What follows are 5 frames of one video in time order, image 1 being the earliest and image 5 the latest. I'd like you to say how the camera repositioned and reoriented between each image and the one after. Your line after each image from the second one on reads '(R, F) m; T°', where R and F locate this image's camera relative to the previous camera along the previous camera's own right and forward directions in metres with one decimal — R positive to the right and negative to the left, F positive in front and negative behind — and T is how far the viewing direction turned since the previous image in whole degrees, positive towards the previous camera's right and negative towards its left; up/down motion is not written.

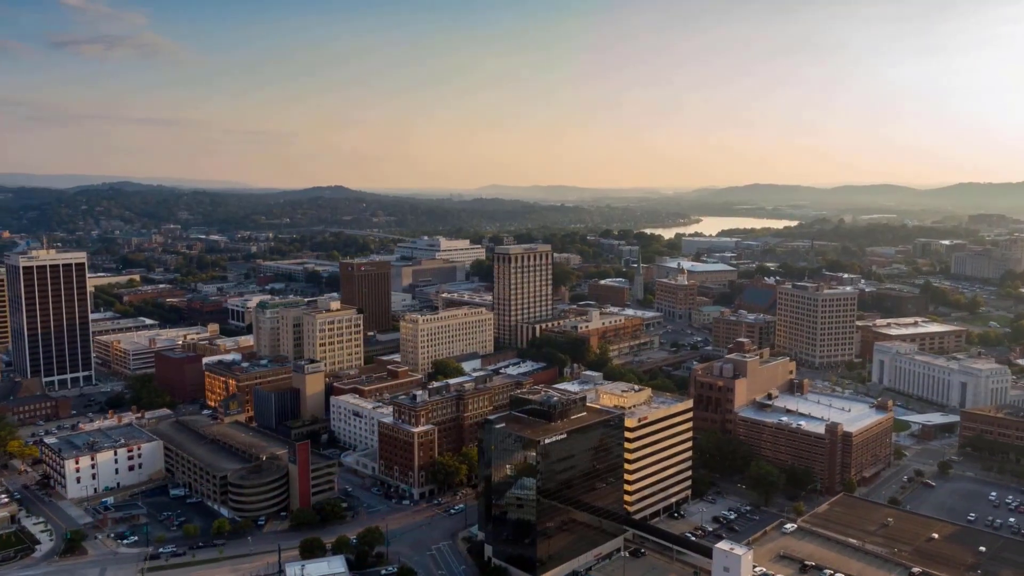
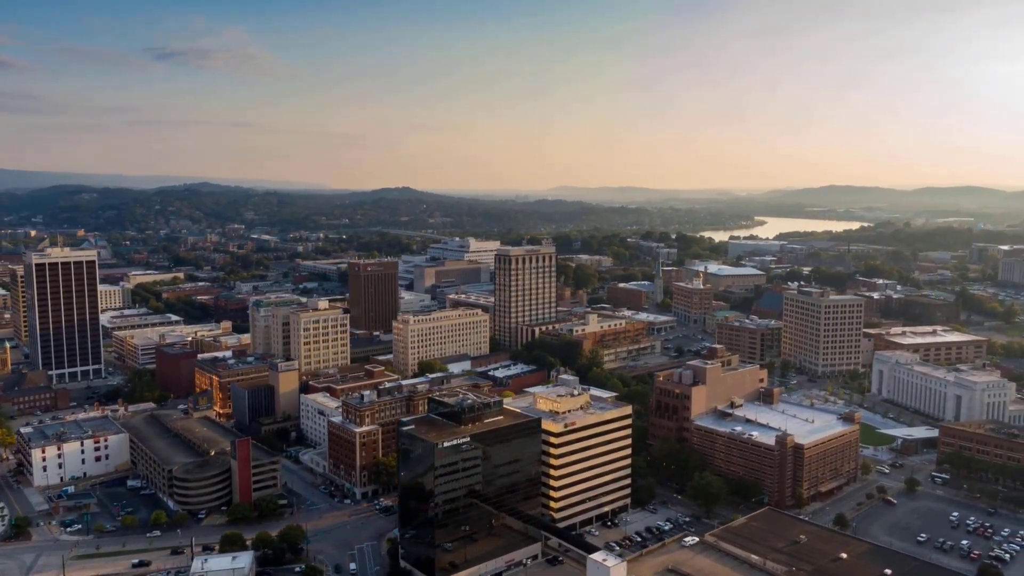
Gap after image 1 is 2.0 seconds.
(+6.9, +0.5) m; -5°
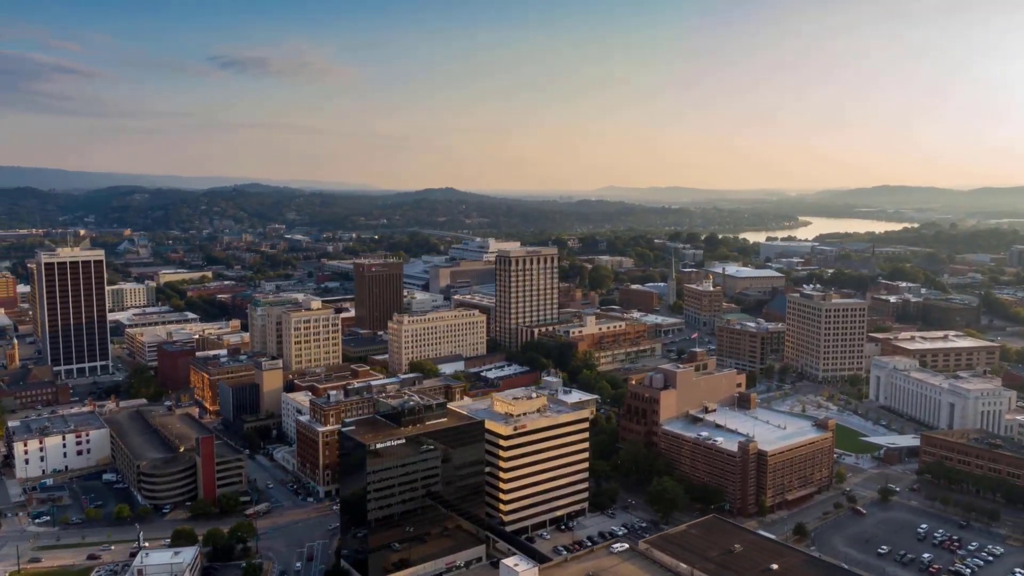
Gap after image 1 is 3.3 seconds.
(+4.6, +0.3) m; -3°
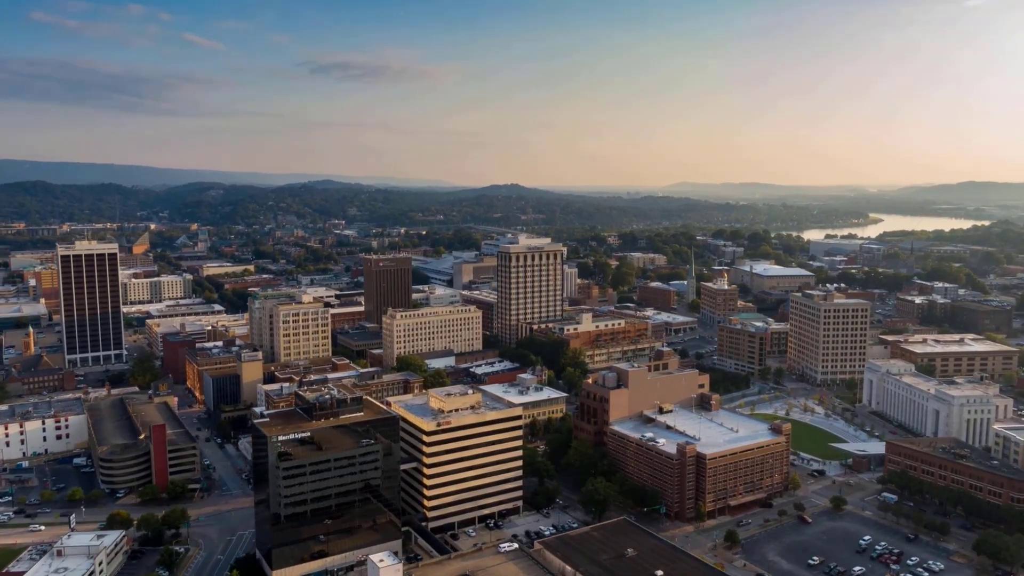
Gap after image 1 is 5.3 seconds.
(+6.9, +0.5) m; -5°
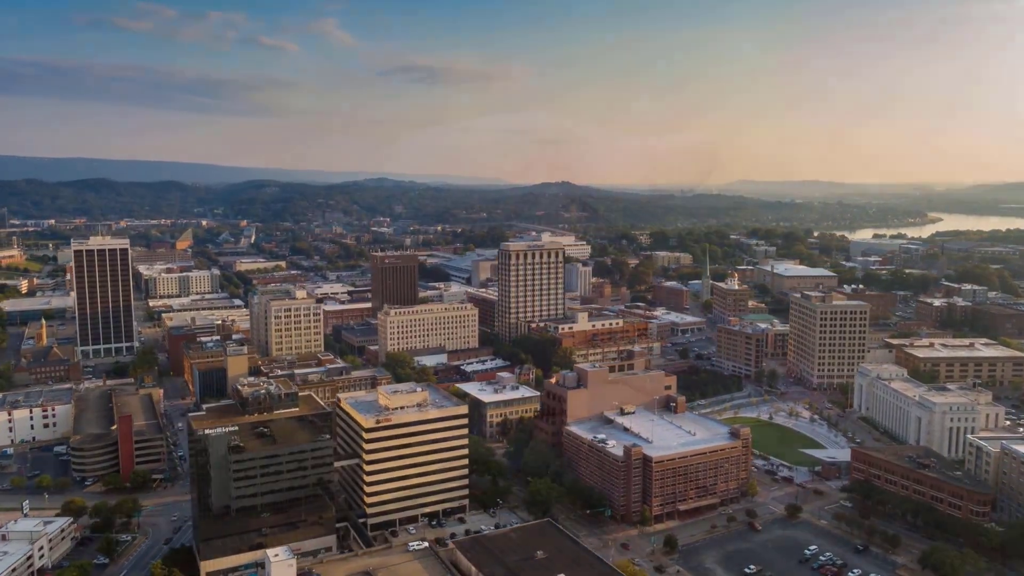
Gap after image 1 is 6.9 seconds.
(+5.4, +0.4) m; -4°
